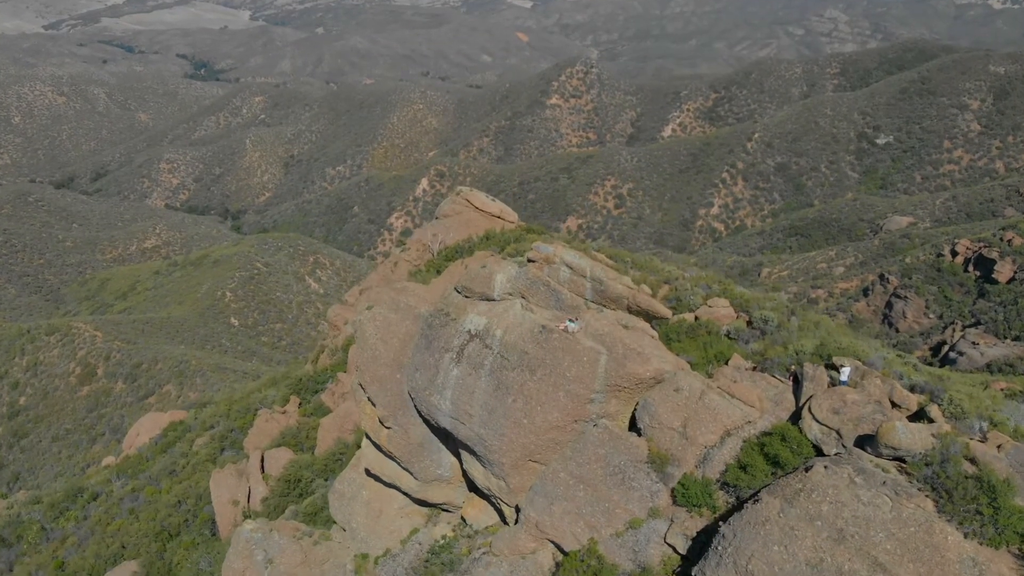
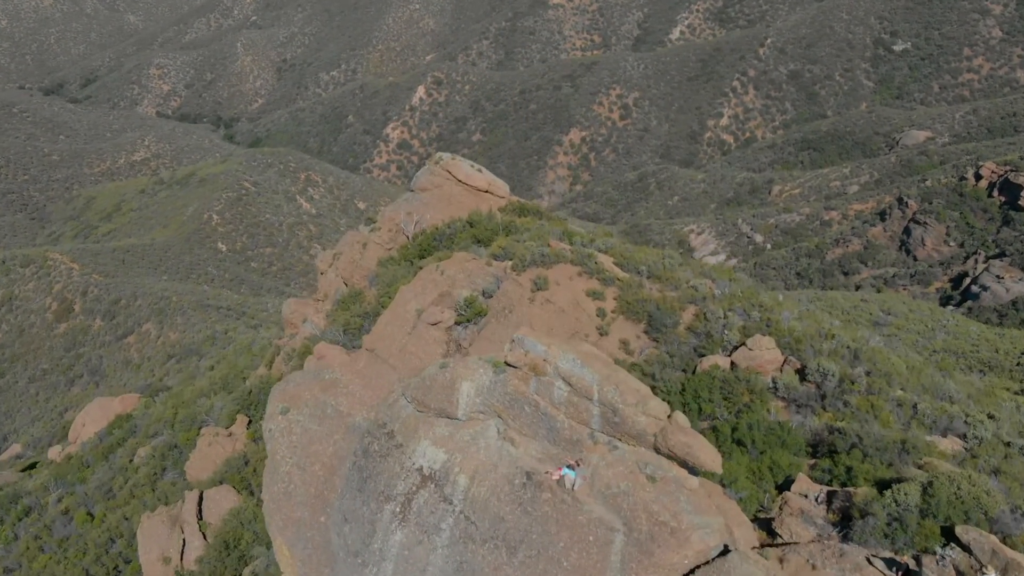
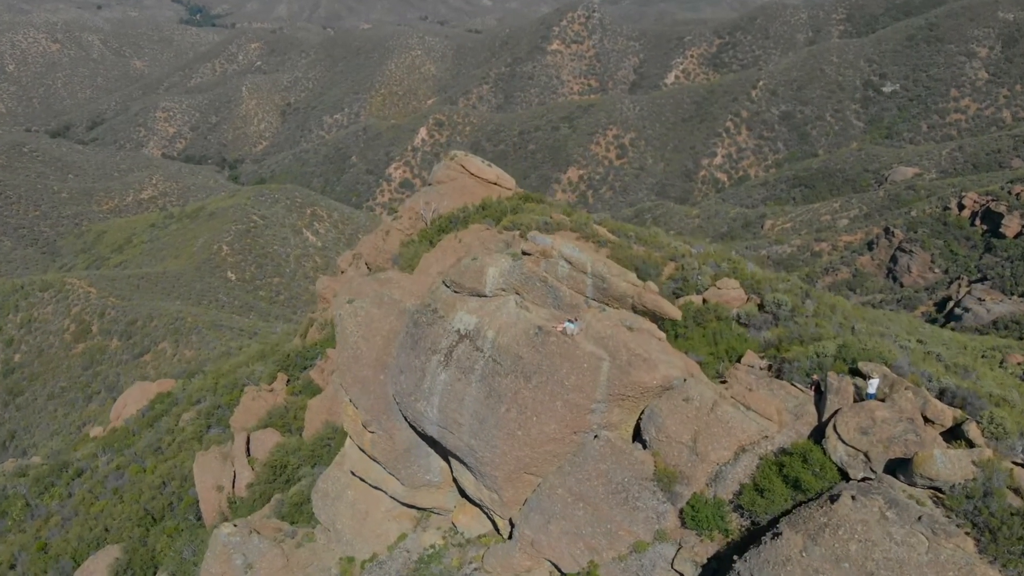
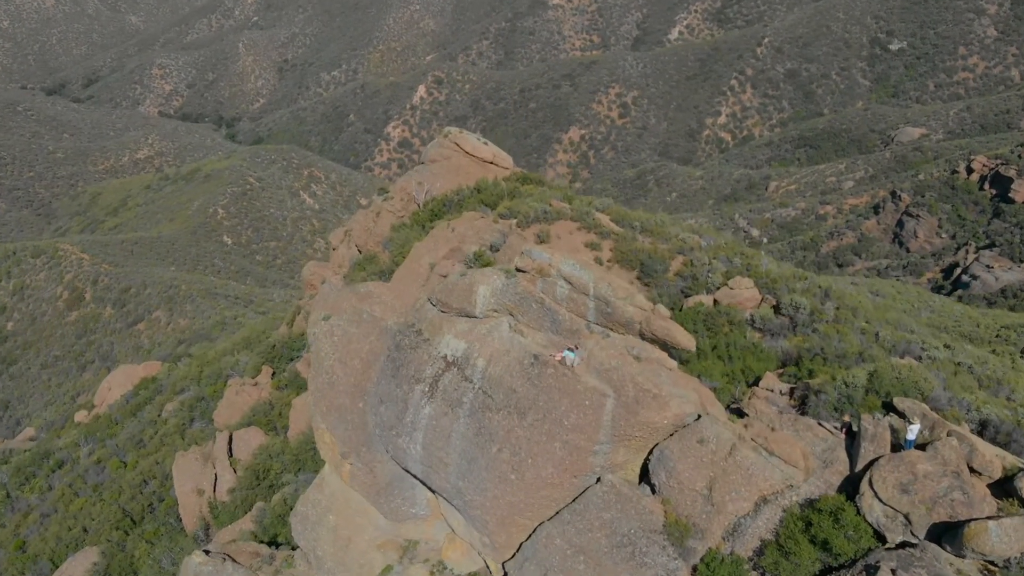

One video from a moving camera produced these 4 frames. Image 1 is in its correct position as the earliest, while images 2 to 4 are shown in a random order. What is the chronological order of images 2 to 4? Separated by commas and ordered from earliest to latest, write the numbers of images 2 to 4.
3, 4, 2
